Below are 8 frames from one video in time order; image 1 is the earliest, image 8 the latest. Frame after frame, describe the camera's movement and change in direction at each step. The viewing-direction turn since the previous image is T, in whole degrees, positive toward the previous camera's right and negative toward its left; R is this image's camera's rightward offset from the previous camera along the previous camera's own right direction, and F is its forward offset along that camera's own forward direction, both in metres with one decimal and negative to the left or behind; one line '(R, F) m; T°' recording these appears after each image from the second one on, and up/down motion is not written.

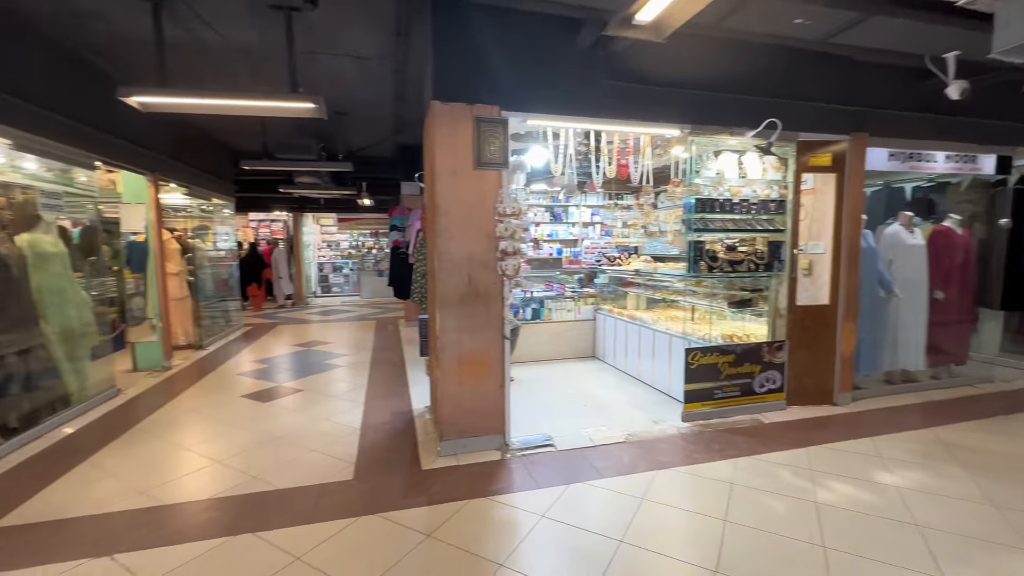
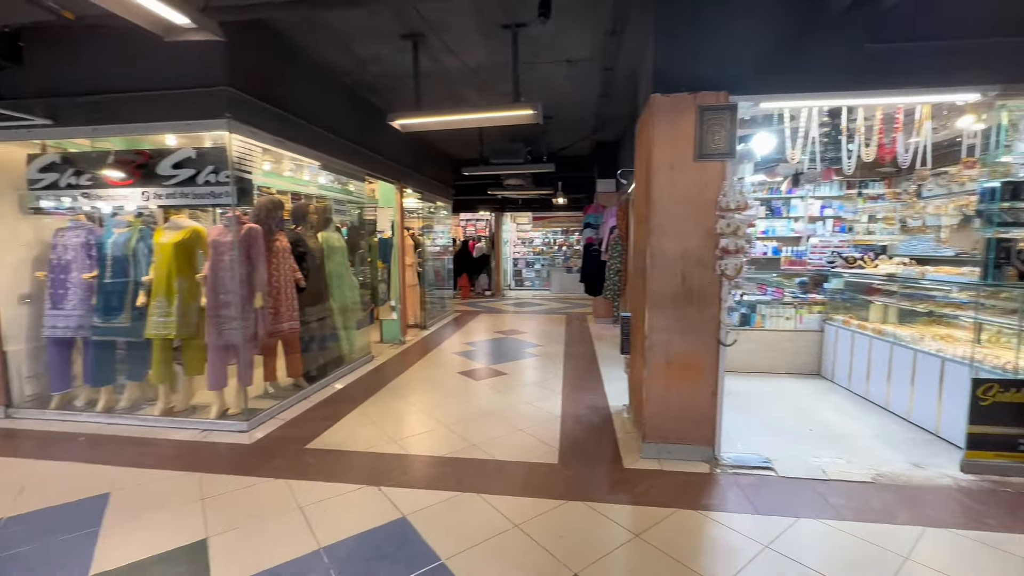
(-0.2, 0.0) m; -23°
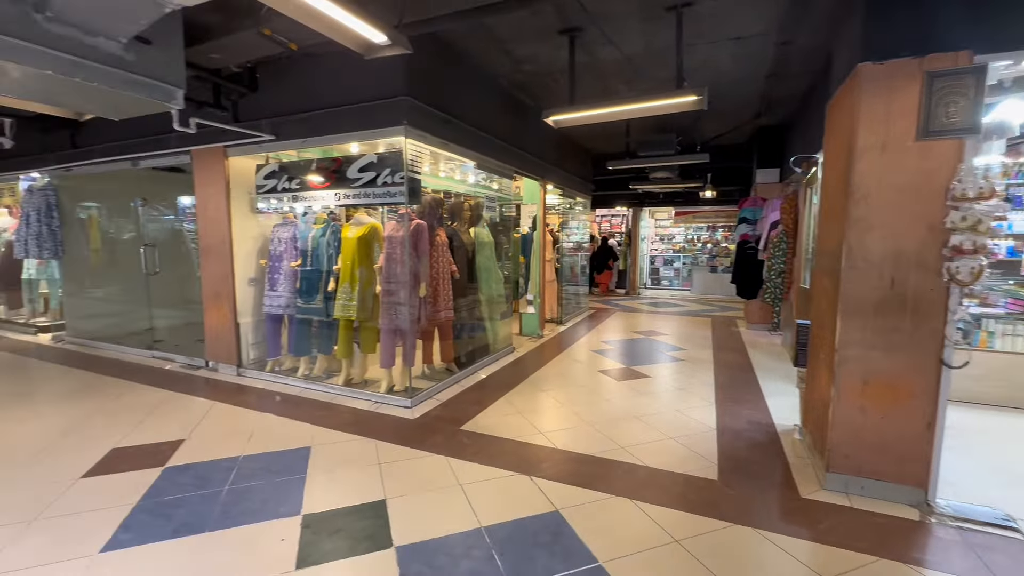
(-0.2, 0.0) m; -16°
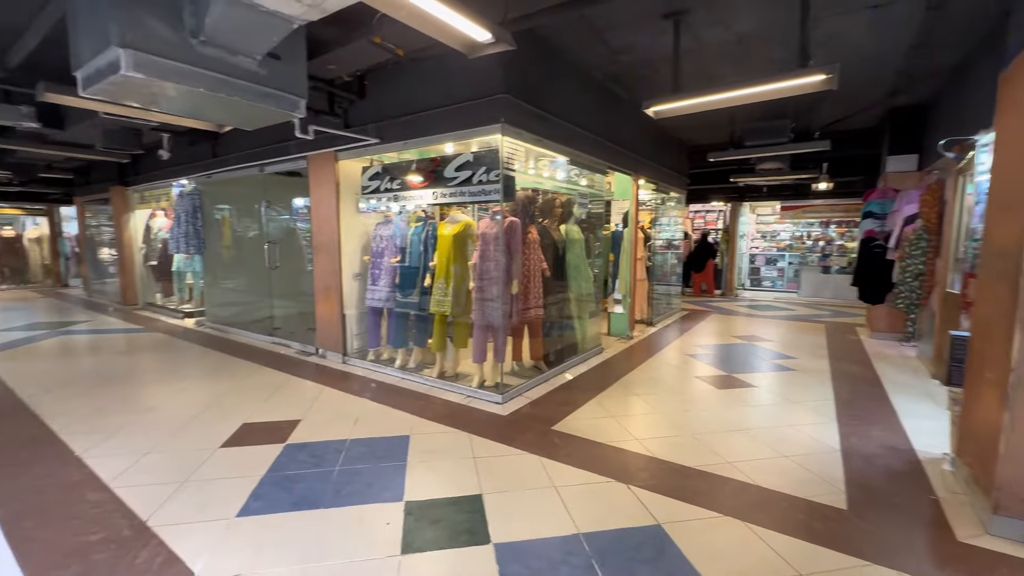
(-0.1, 0.0) m; -10°
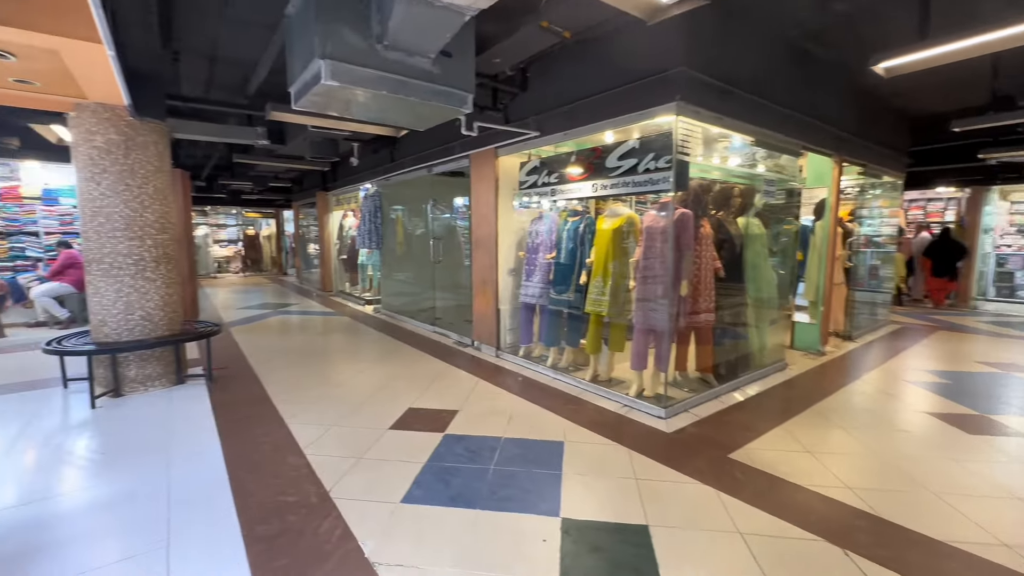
(-0.1, +0.2) m; -18°
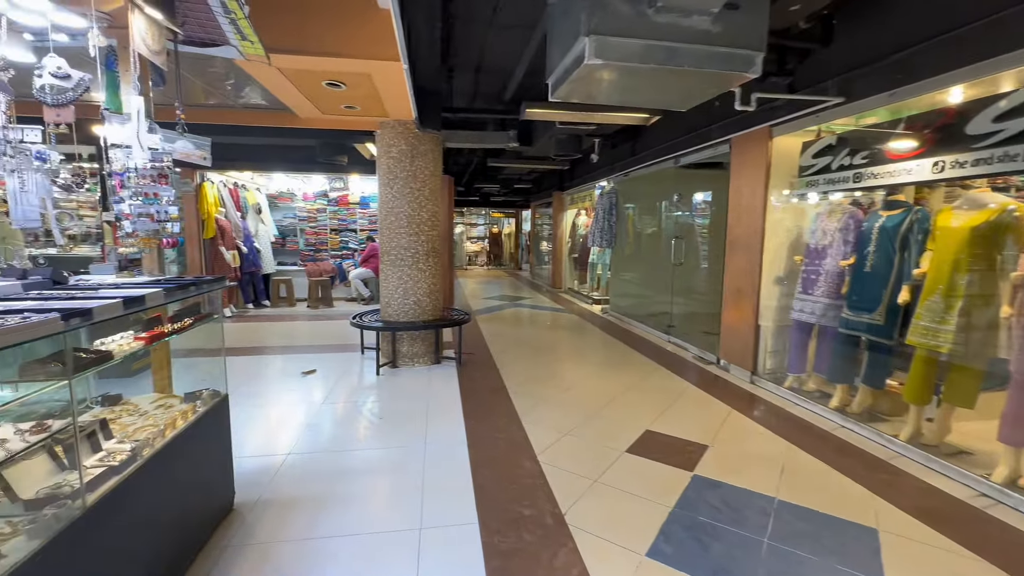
(-0.3, +0.3) m; -27°
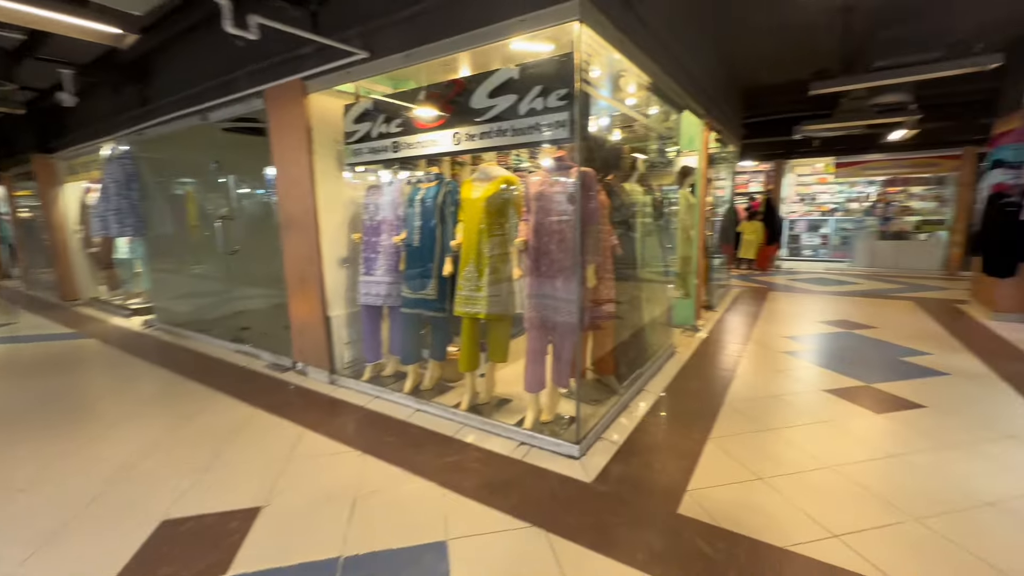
(+0.7, +0.6) m; +46°
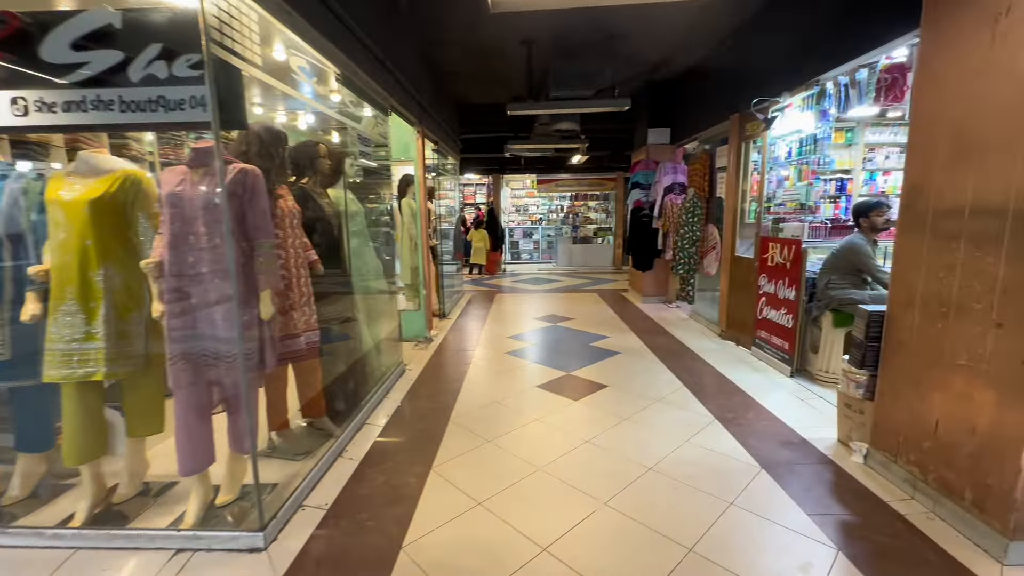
(+0.4, +0.3) m; +31°
